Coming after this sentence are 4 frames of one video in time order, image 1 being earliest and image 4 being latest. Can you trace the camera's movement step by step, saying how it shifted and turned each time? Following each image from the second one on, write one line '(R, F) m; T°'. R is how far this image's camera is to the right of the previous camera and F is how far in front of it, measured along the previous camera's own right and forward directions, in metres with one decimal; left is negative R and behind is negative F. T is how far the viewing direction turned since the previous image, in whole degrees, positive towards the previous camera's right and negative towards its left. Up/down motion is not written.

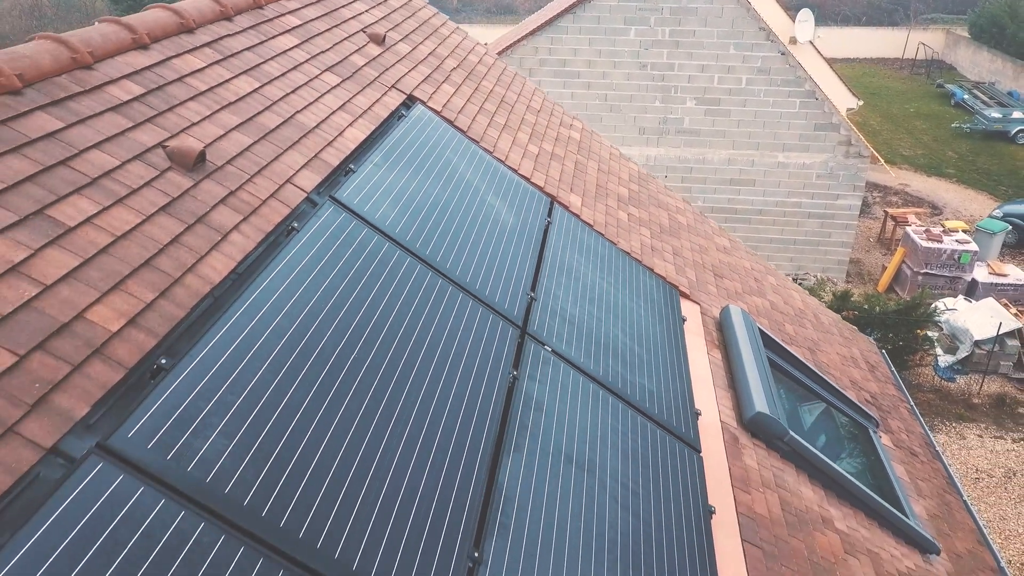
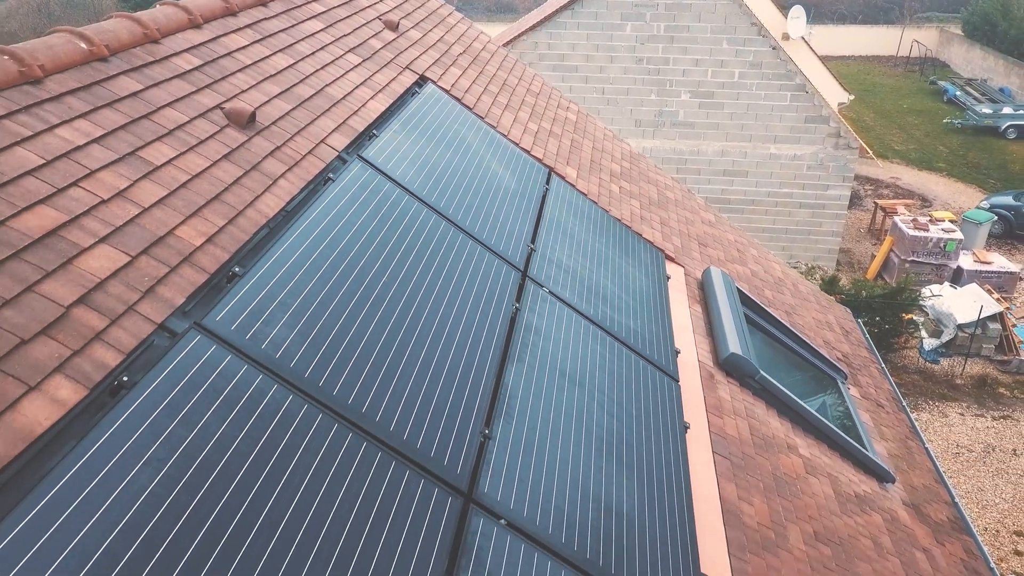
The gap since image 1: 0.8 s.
(0.0, -0.7) m; 0°
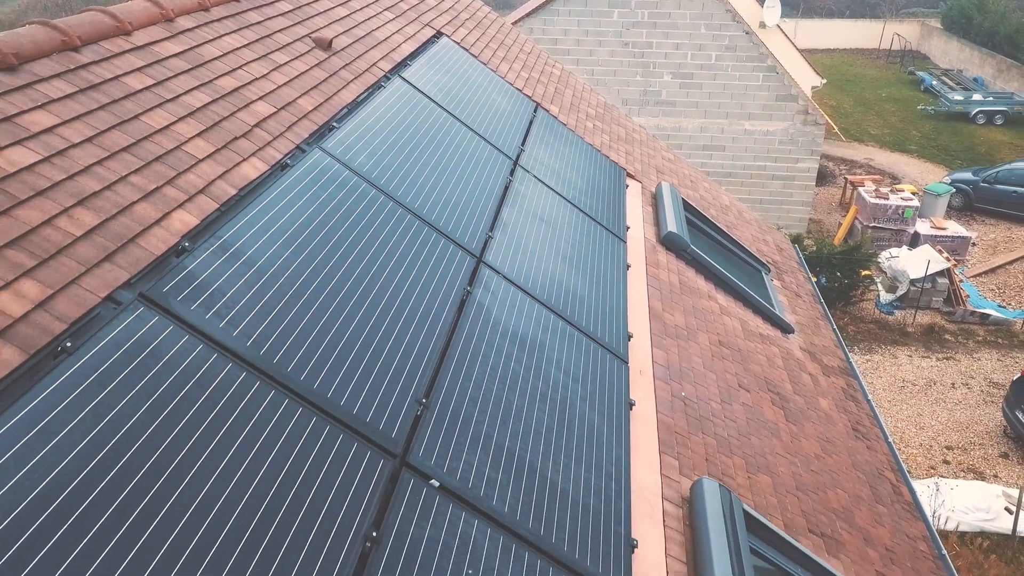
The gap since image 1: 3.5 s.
(0.0, -2.1) m; 0°
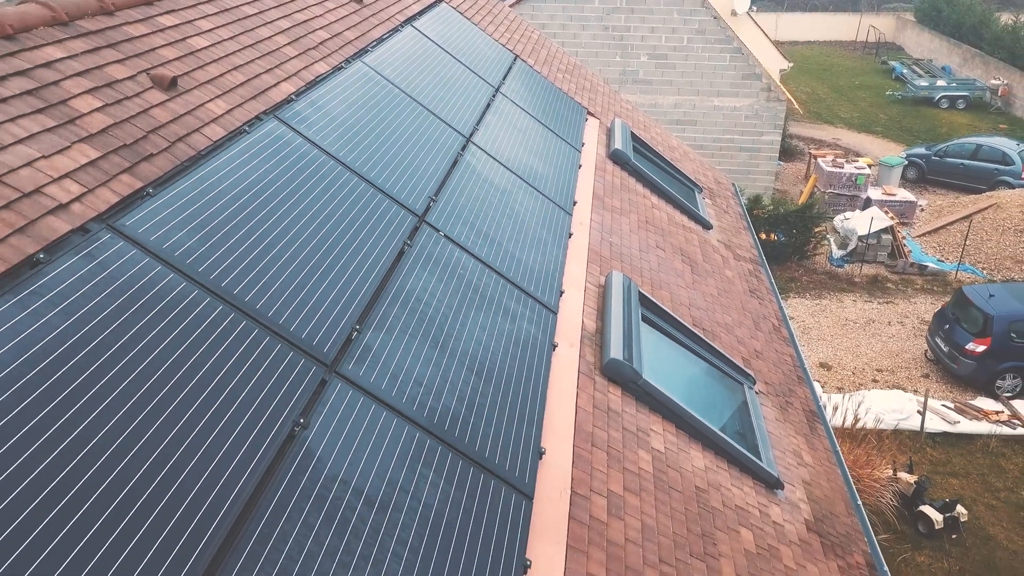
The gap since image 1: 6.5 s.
(+0.2, -2.6) m; 0°
